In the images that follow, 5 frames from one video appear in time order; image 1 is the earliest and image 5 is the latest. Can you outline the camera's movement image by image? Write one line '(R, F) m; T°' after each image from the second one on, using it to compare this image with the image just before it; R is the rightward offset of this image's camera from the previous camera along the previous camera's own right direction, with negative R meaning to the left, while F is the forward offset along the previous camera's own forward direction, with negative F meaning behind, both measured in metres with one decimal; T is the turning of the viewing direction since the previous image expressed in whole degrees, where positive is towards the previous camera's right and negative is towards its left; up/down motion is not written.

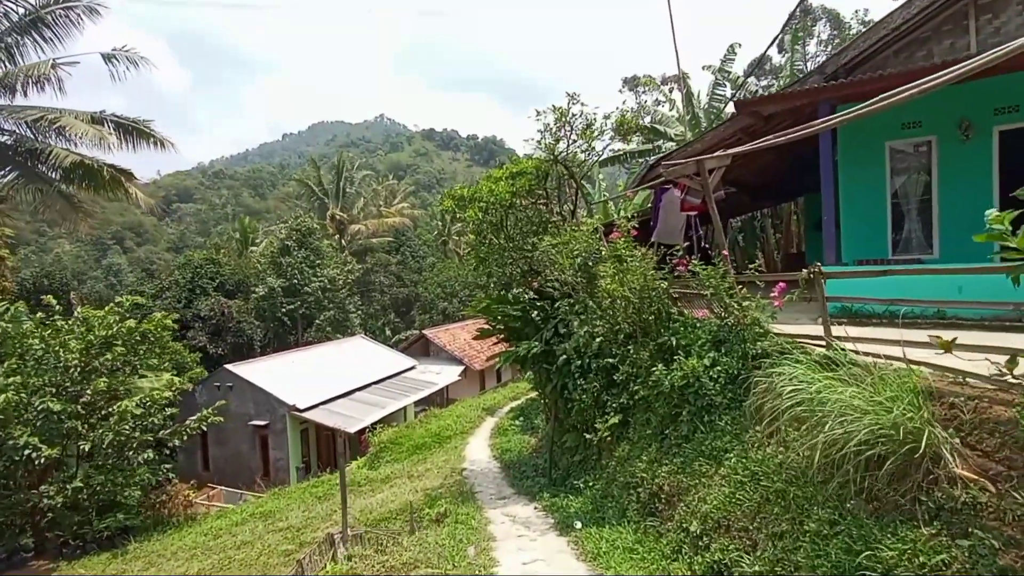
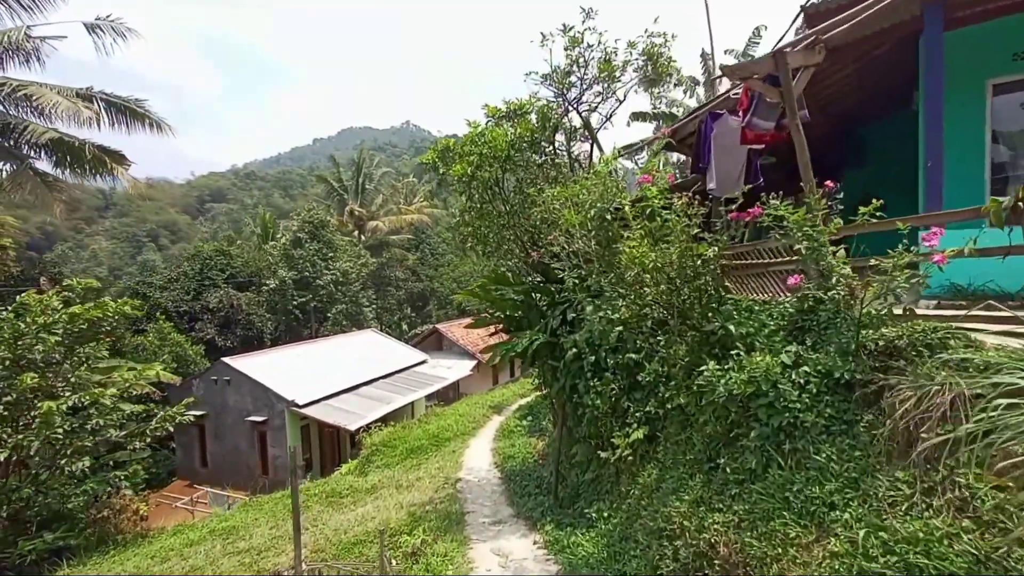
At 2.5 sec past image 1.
(+0.1, +1.1) m; -2°
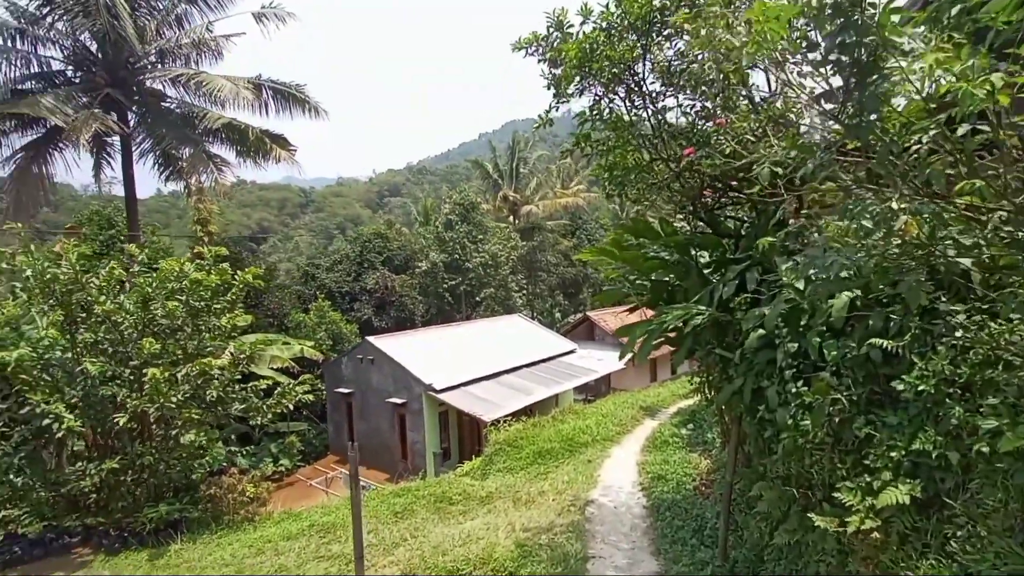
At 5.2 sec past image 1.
(+0.1, +1.5) m; -15°
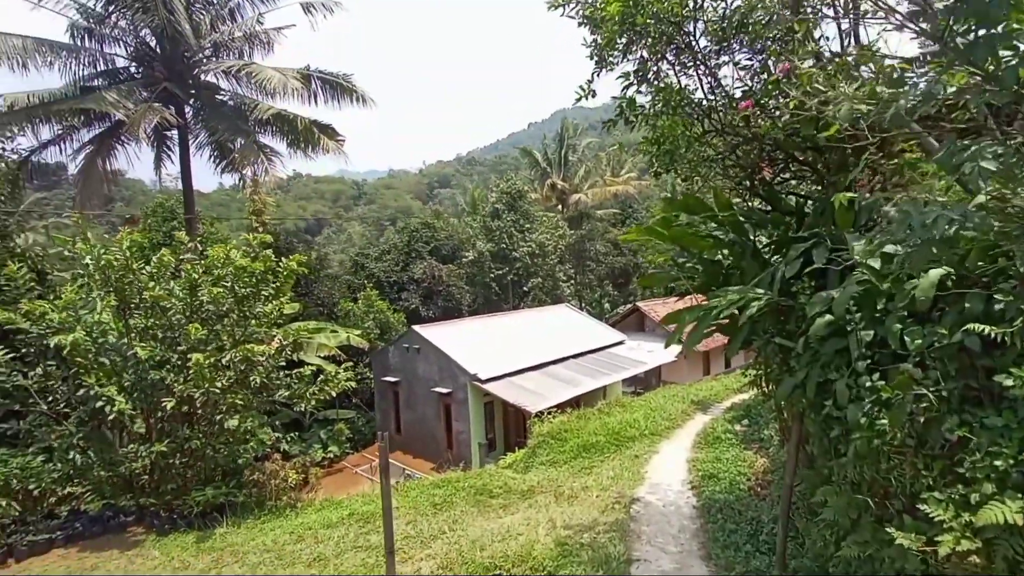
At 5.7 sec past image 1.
(+0.1, +0.2) m; -5°
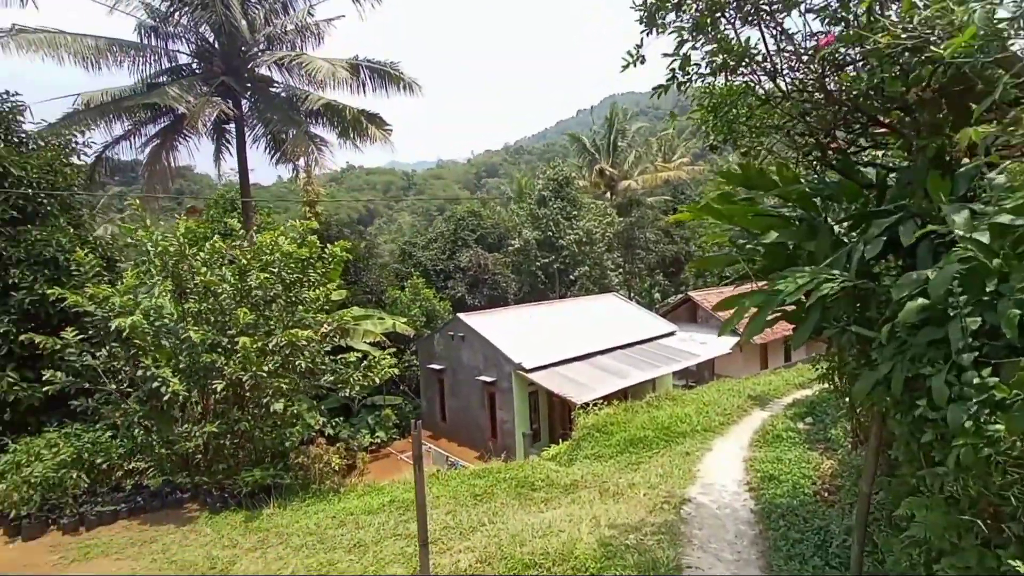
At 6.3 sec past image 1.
(0.0, +0.3) m; -4°
